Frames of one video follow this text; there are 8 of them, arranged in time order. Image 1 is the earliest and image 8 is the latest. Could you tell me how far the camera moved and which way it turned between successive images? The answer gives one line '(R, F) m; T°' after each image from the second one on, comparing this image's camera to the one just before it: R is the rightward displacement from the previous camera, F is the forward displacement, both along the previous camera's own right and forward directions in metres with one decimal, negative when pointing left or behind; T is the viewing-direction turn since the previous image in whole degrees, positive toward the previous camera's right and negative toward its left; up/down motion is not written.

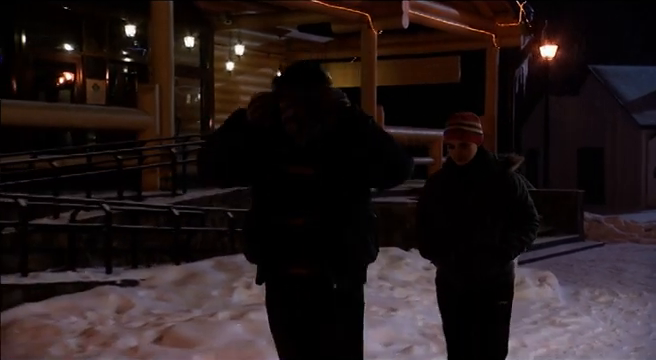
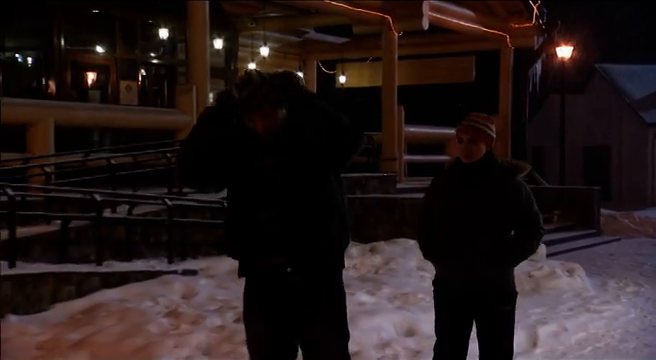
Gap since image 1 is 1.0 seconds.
(-0.6, -0.6) m; 0°
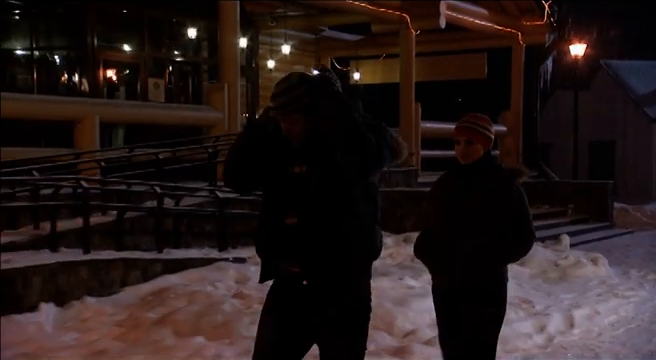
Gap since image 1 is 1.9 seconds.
(-0.6, -0.5) m; 0°
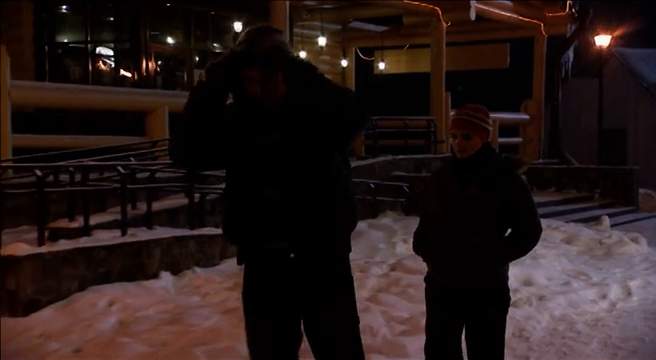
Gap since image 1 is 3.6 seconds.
(-1.1, -0.8) m; 0°
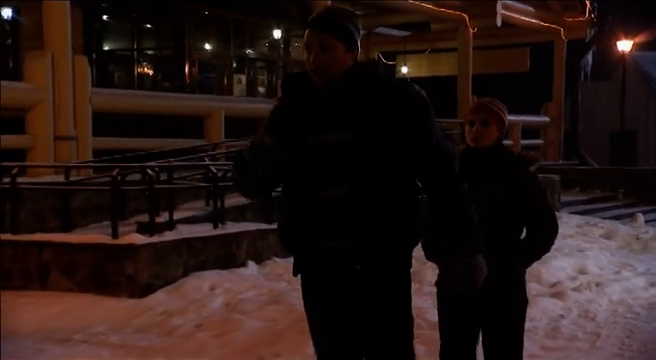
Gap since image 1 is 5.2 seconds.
(-0.9, -0.7) m; -1°
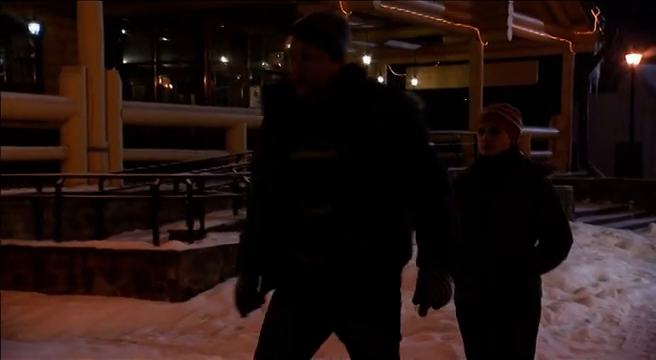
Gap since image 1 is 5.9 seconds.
(-0.4, -0.3) m; 0°
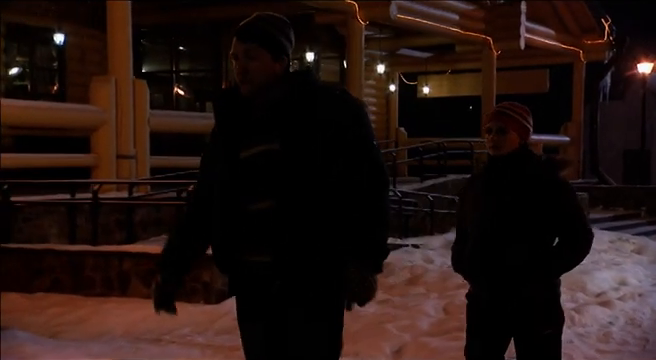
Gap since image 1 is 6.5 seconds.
(-0.3, -0.3) m; -1°
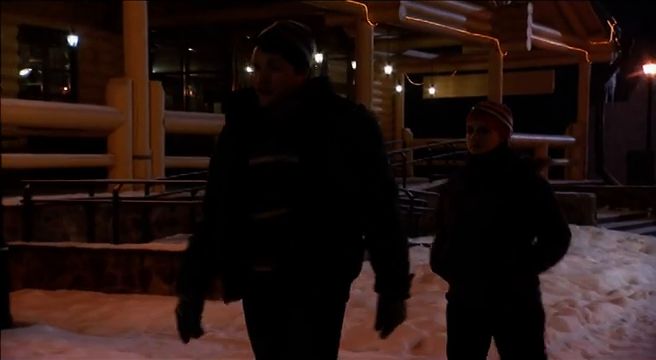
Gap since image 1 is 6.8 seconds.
(-0.2, -0.2) m; 0°
